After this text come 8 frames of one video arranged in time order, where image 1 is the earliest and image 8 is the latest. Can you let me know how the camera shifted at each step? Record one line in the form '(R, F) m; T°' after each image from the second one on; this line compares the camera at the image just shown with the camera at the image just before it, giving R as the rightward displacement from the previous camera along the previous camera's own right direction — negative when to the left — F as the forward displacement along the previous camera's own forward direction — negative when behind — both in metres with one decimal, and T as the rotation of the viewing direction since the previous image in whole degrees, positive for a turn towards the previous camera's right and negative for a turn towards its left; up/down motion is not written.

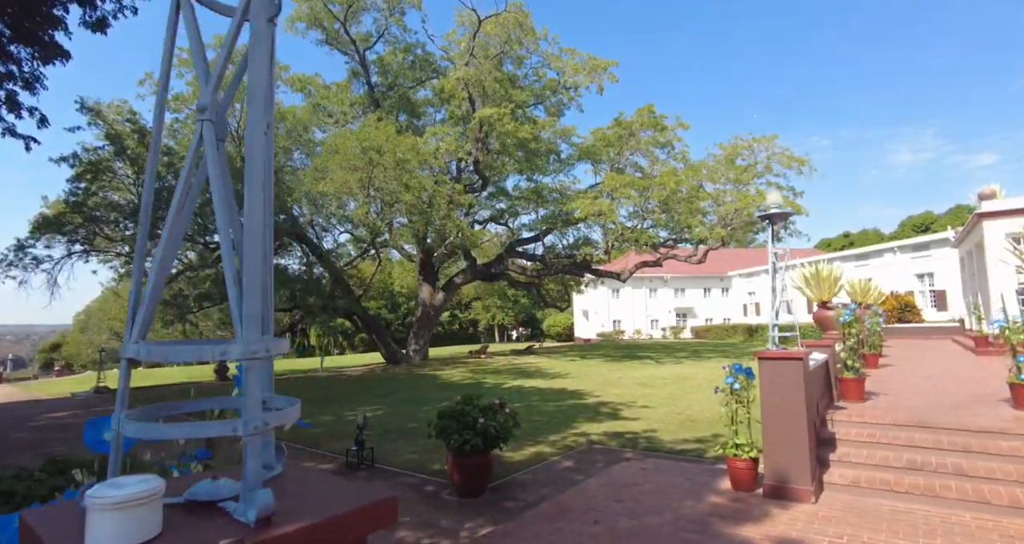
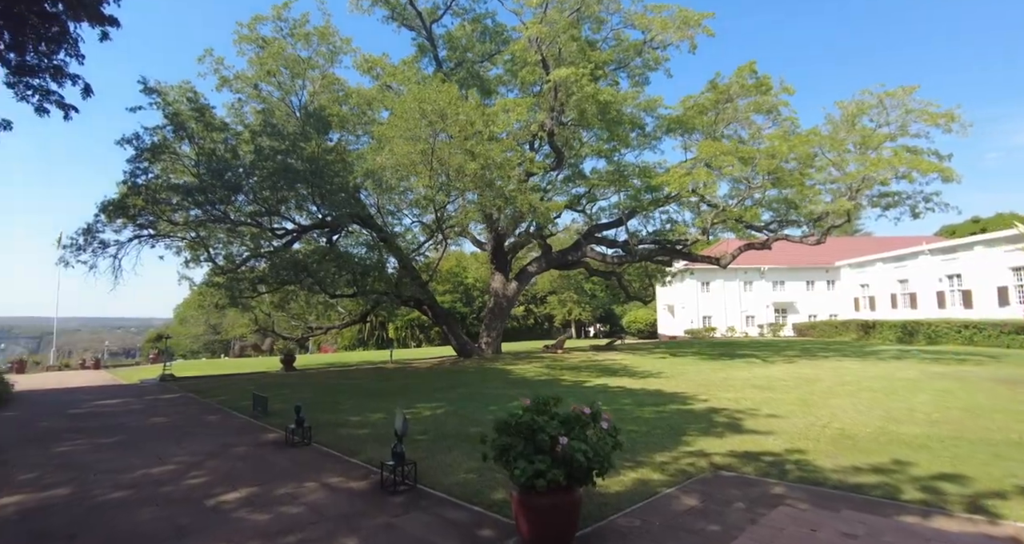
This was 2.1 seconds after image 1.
(-0.2, +2.2) m; -8°
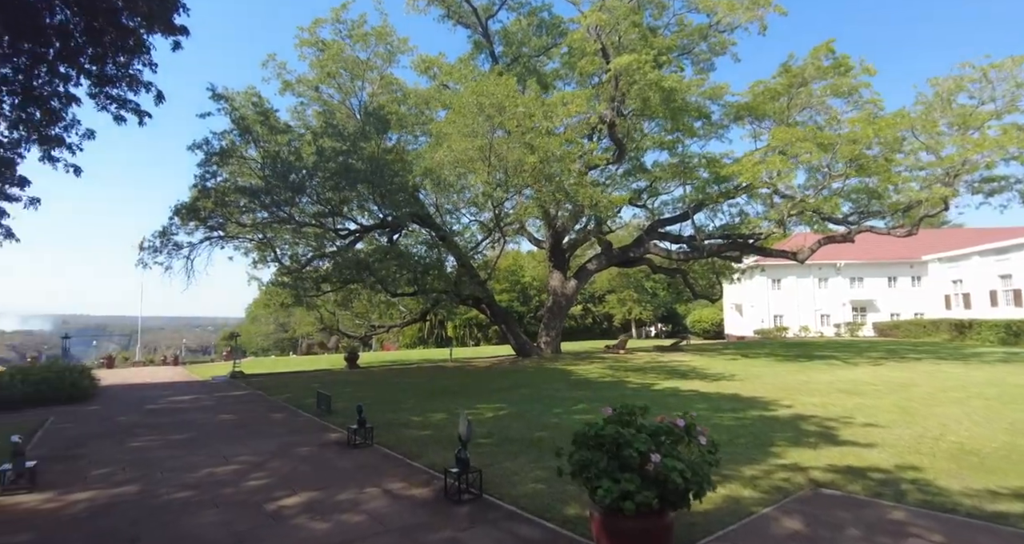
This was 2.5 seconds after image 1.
(-0.2, +0.4) m; -6°
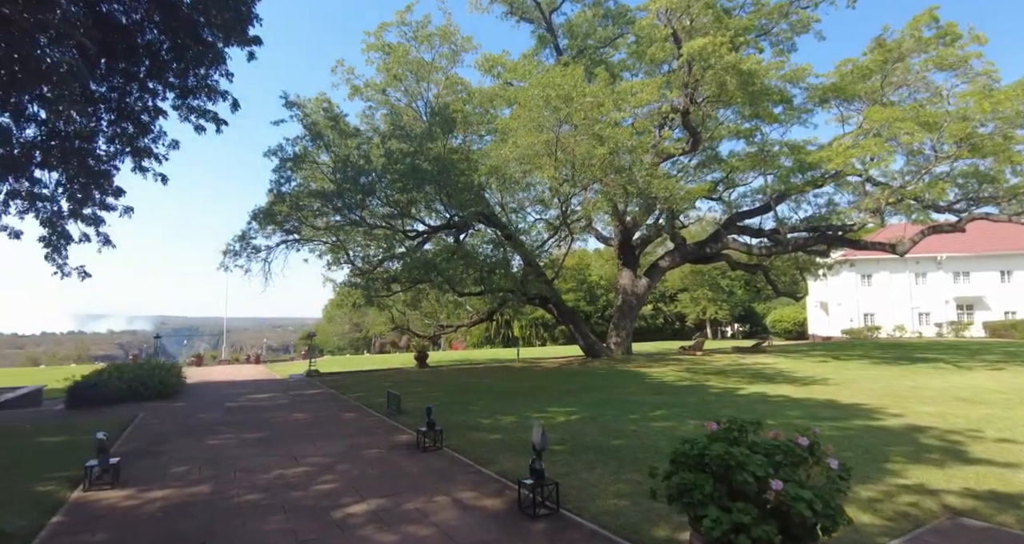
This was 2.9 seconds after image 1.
(-0.1, +0.4) m; -7°
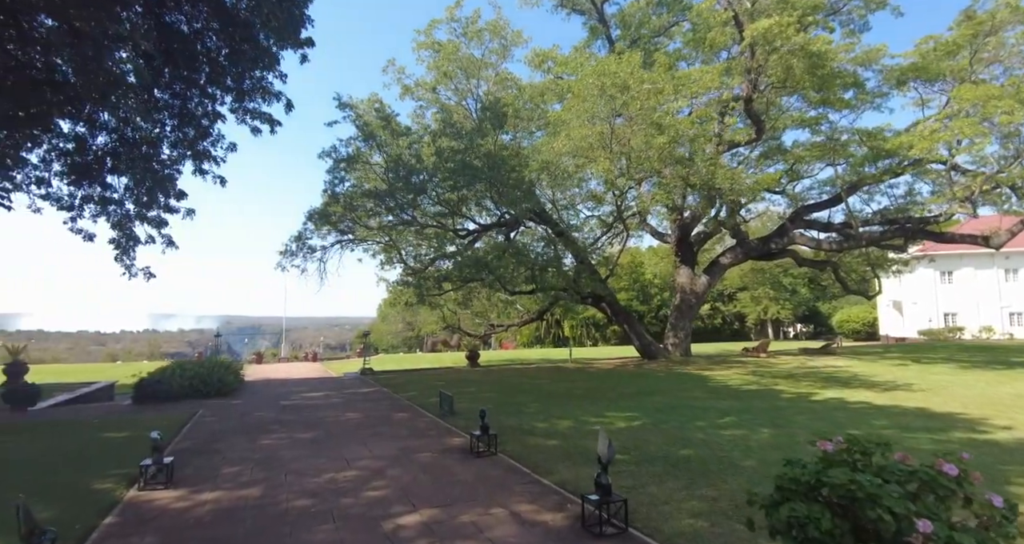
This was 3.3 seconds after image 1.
(-0.1, +0.4) m; -5°
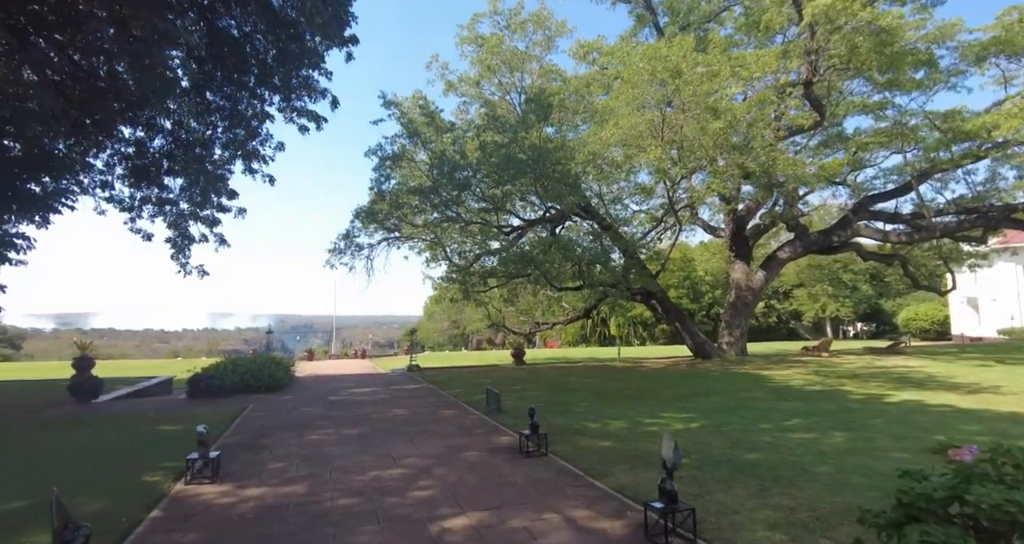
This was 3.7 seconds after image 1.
(-0.1, +0.3) m; -5°
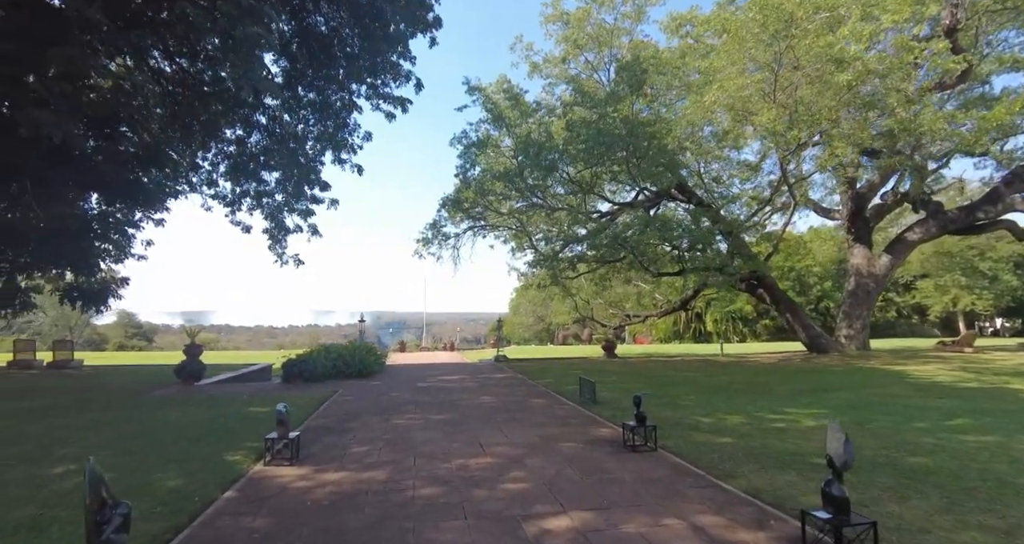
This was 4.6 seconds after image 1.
(-0.1, +0.7) m; -9°
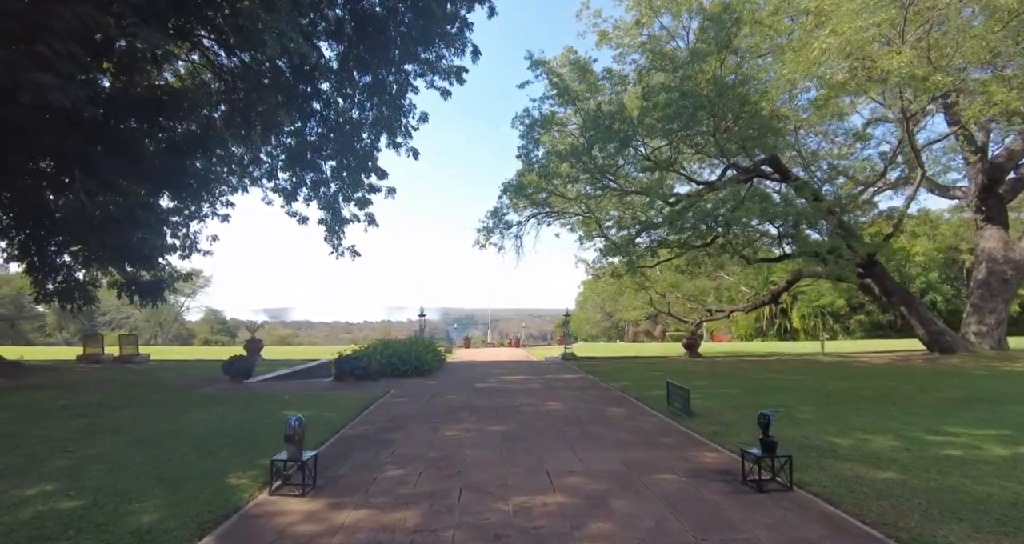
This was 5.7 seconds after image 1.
(-0.1, +1.2) m; -7°
